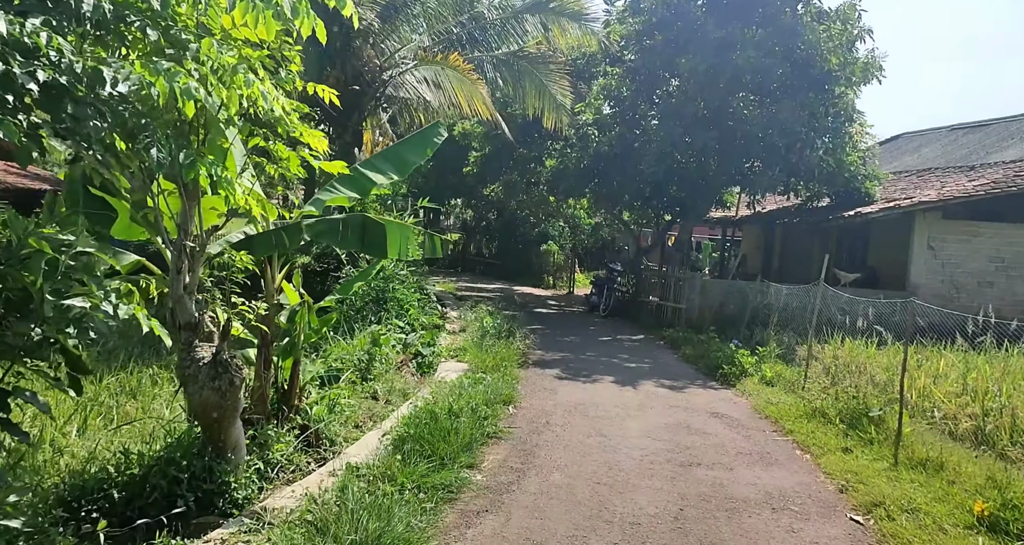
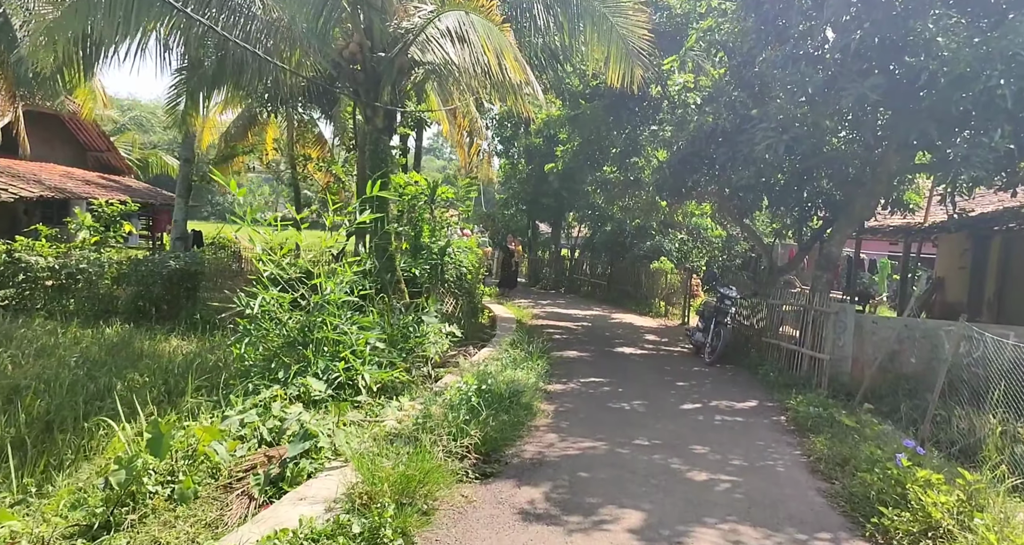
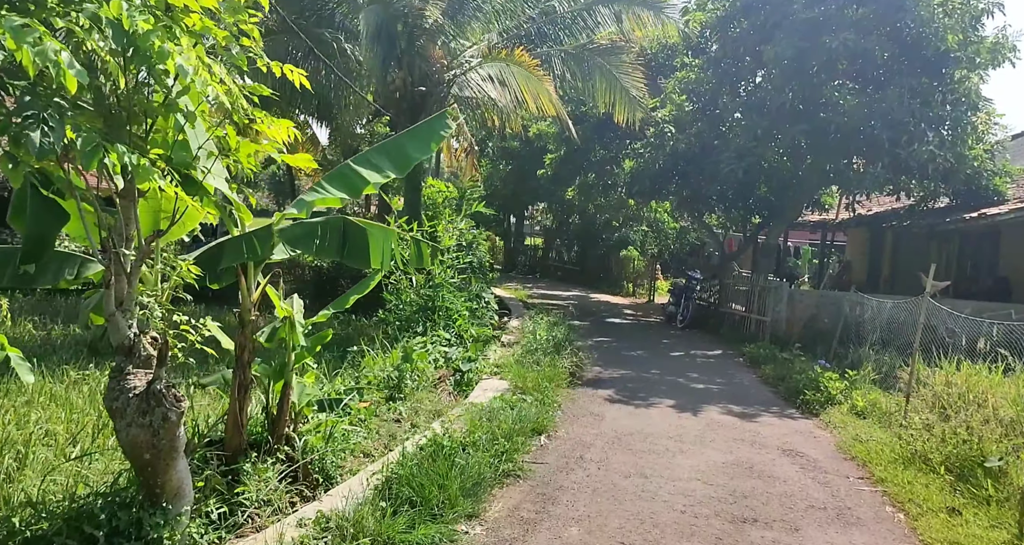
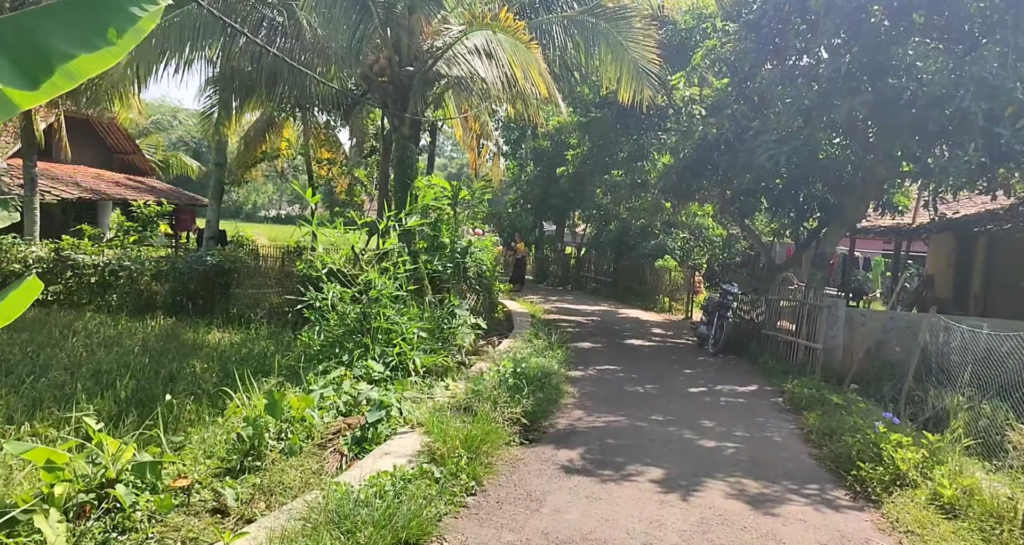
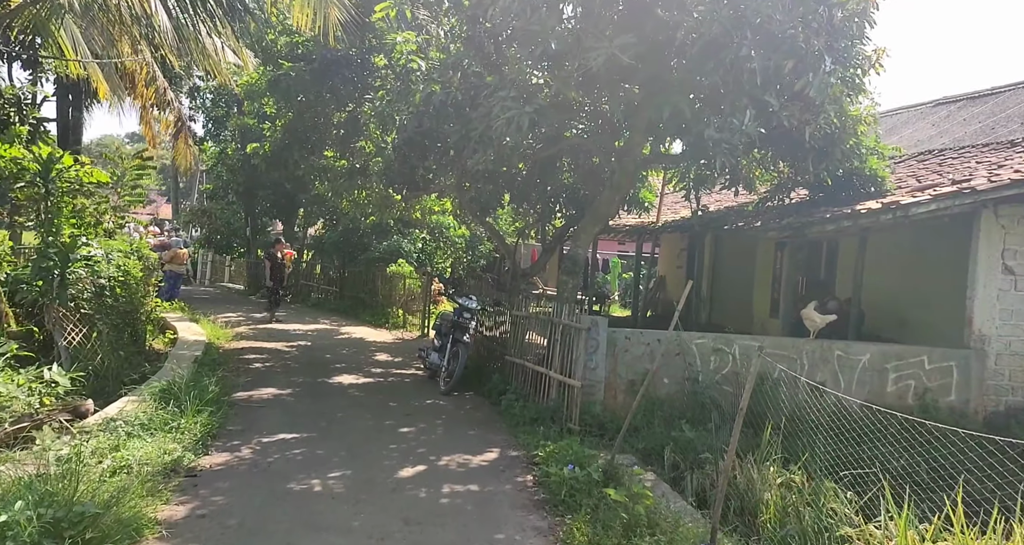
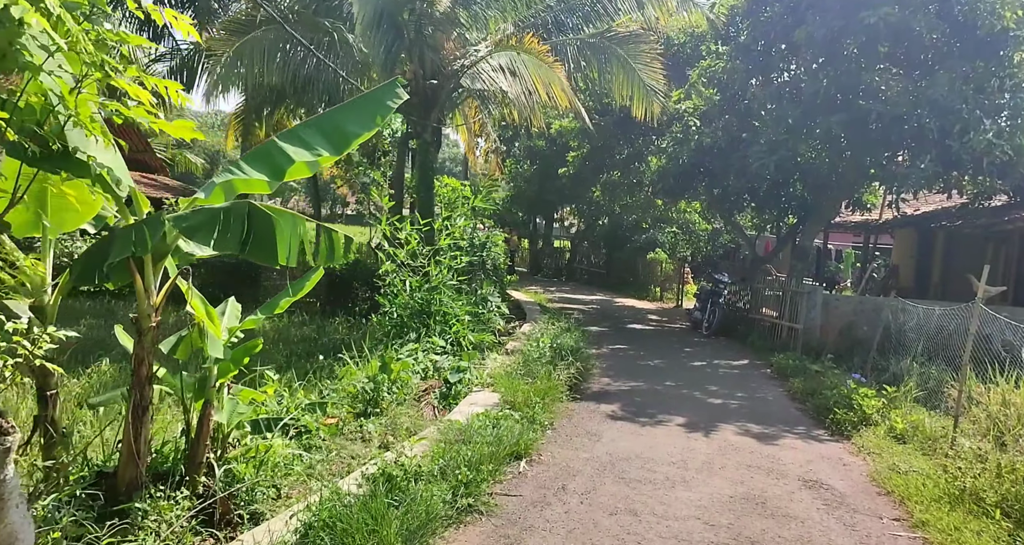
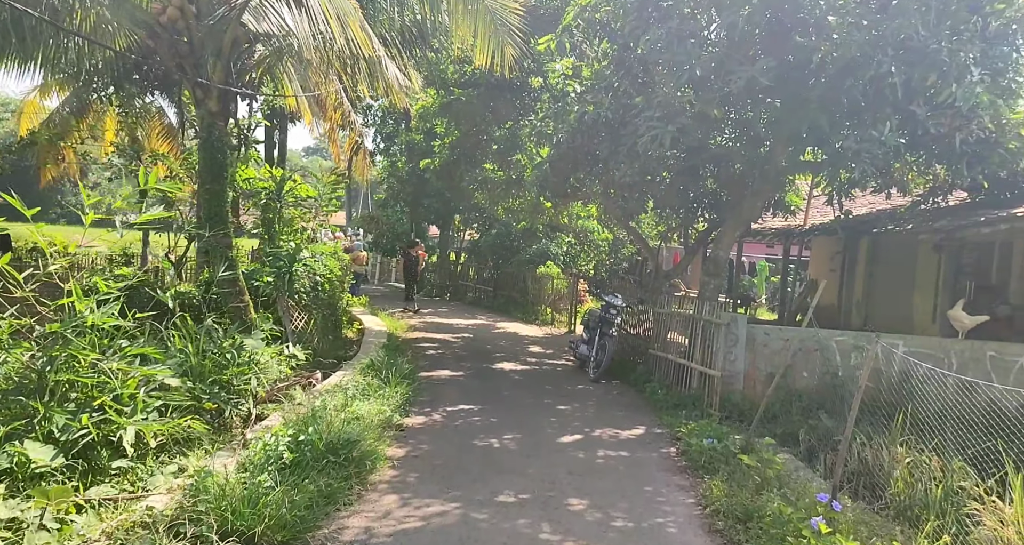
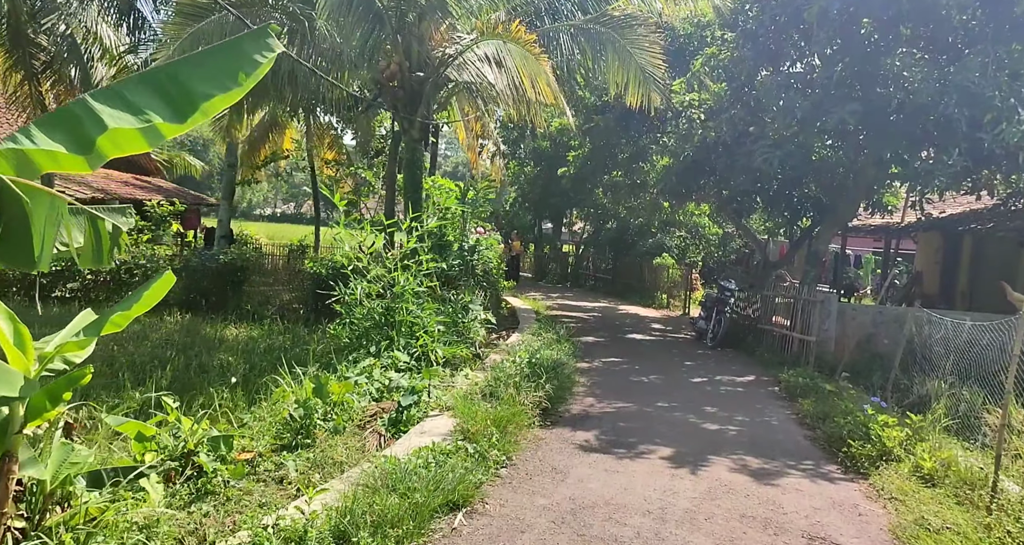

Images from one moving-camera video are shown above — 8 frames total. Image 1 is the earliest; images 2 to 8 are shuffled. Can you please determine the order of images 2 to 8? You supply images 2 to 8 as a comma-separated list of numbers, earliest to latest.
3, 6, 8, 4, 2, 7, 5
